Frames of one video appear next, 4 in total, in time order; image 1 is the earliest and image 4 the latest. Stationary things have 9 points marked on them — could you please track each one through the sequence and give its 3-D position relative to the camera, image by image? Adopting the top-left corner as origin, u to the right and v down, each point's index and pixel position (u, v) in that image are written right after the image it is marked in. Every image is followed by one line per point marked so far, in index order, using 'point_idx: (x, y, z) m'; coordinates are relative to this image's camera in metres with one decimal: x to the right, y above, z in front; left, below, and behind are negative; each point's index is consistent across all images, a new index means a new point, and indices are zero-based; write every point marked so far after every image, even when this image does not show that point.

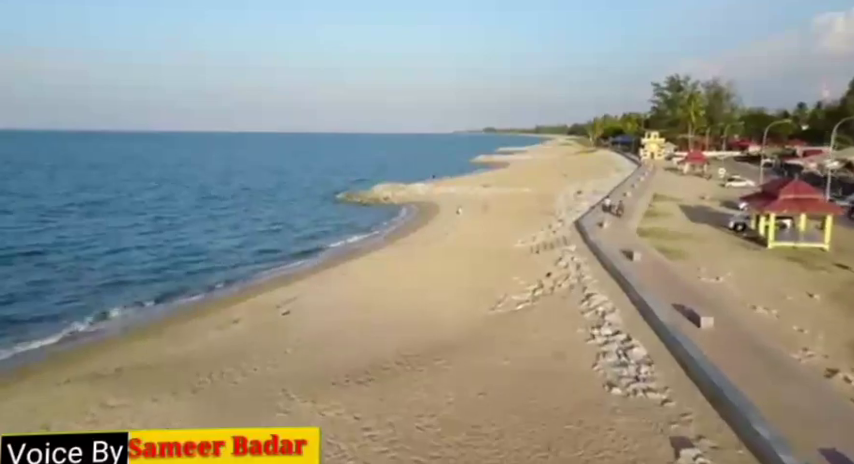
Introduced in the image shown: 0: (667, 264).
0: (+7.5, -1.0, +17.3) m
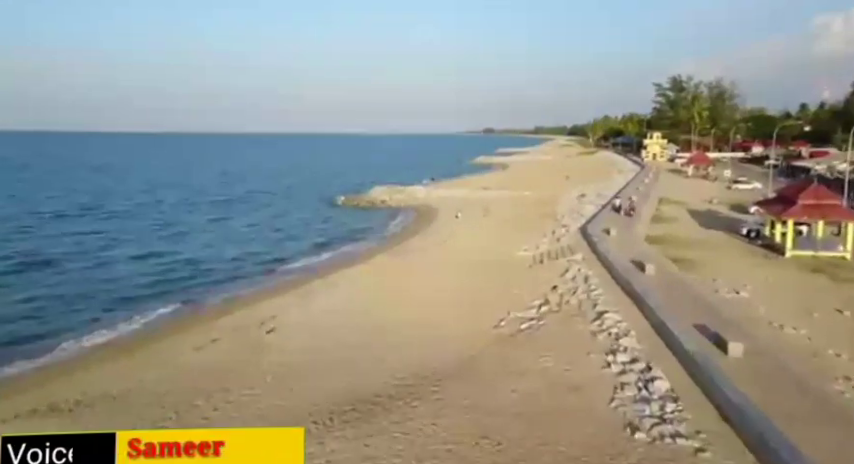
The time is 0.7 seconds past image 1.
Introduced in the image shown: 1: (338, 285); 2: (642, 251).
0: (+7.4, -1.3, +16.2) m
1: (-3.1, -1.9, +19.6) m
2: (+7.6, -0.6, +19.5) m
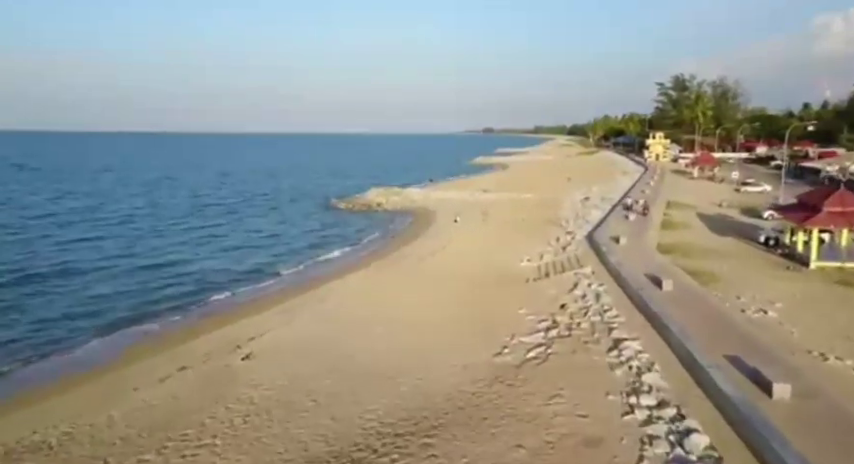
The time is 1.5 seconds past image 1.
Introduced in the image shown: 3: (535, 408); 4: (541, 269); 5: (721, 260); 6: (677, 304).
0: (+7.3, -1.6, +14.6) m
1: (-3.3, -2.2, +18.1) m
2: (+7.4, -1.0, +18.0) m
3: (+1.7, -2.8, +9.0) m
4: (+3.9, -1.3, +19.0) m
5: (+10.5, -1.0, +19.7) m
6: (+6.0, -1.7, +13.4) m
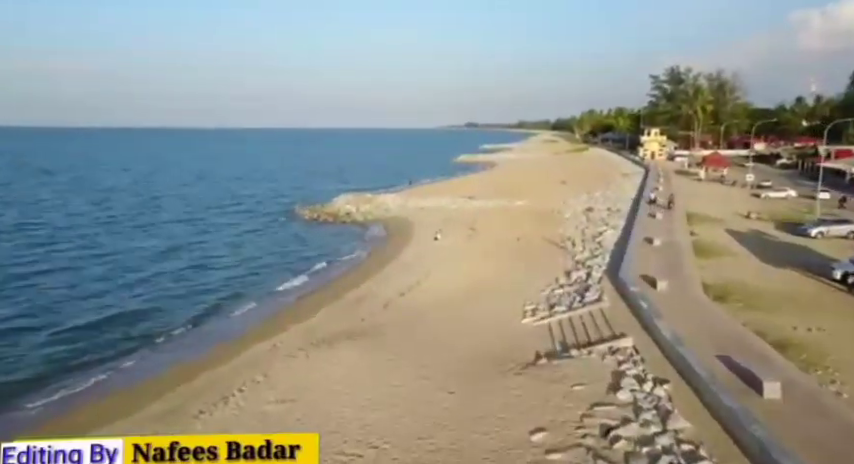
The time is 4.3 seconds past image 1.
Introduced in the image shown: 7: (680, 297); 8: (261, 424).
0: (+6.5, -2.8, +9.0) m
1: (-4.1, -3.4, +12.2) m
2: (+6.6, -2.1, +12.4) m
3: (+1.2, -4.1, +3.2) m
4: (+3.1, -2.4, +13.3) m
5: (+9.6, -2.1, +14.2) m
6: (+5.3, -2.9, +7.7) m
7: (+6.7, -1.7, +14.7) m
8: (-3.0, -3.5, +10.3) m
